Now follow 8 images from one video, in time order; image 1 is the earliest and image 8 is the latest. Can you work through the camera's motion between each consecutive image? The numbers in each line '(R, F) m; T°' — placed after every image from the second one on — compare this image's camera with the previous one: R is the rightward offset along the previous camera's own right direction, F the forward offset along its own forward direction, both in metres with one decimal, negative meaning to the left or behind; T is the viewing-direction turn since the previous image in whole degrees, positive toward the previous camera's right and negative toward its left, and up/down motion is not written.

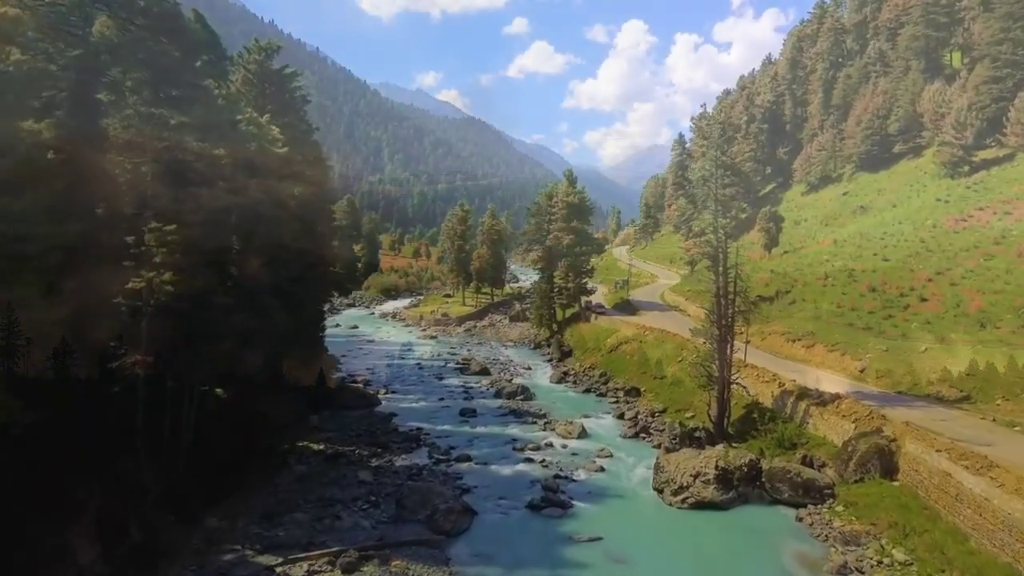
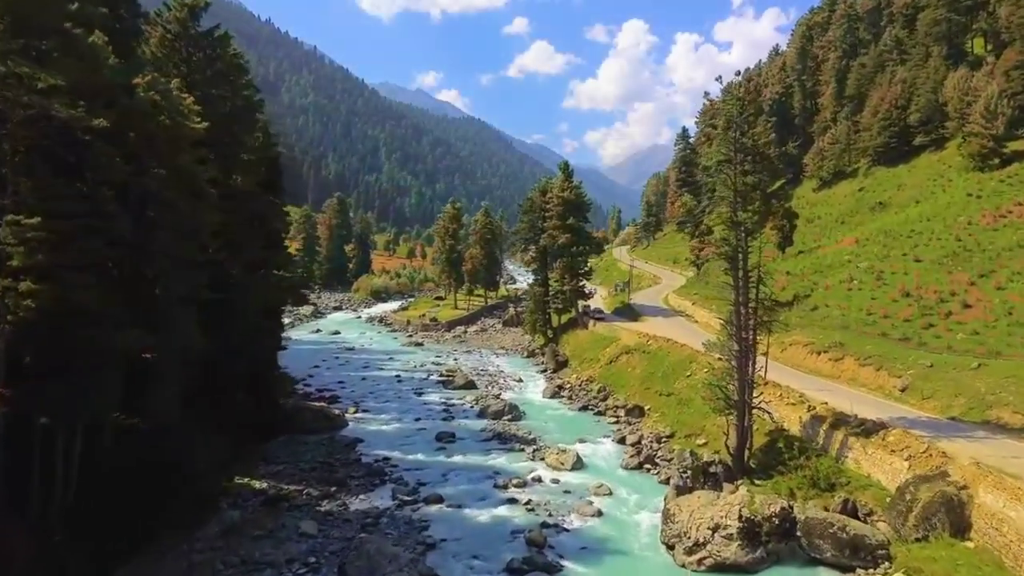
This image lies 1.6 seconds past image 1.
(+0.8, +5.6) m; 0°
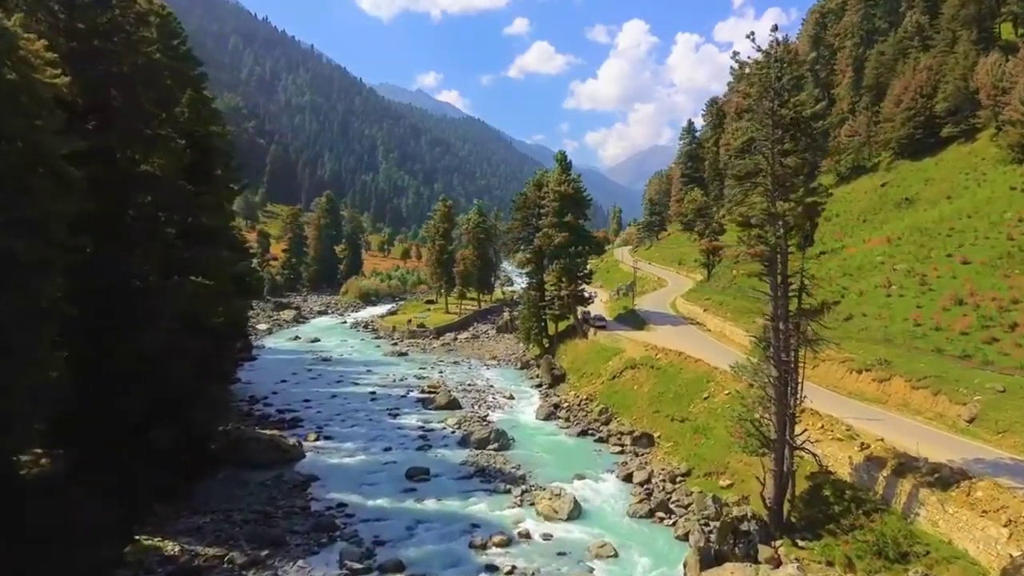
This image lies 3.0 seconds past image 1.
(+0.7, +6.1) m; 0°
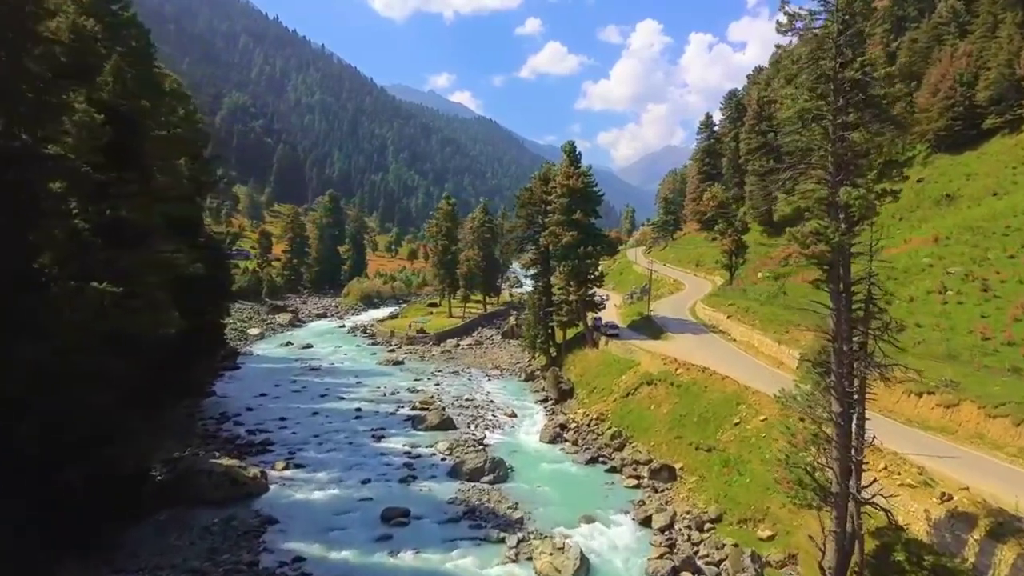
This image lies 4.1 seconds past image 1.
(+0.6, +5.0) m; -1°
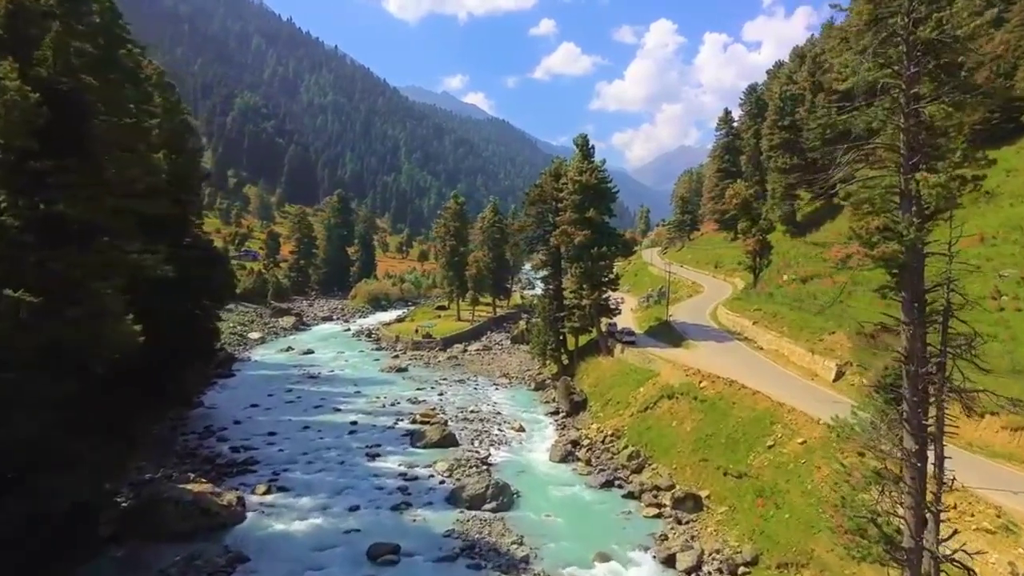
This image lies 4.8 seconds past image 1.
(+0.3, +3.2) m; -1°
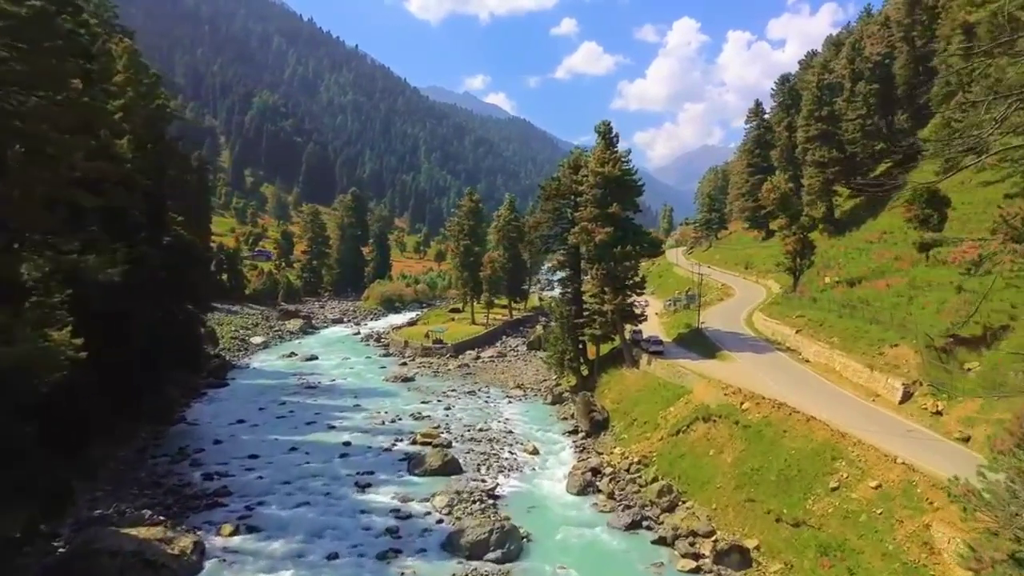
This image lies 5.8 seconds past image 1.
(+0.4, +4.5) m; -2°
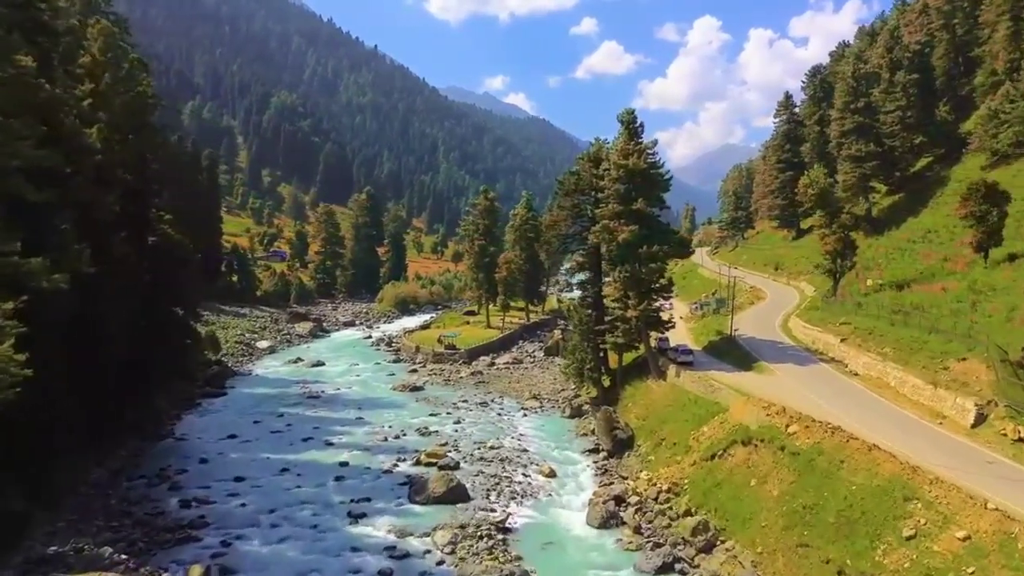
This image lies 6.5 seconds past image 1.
(+0.2, +3.4) m; -2°
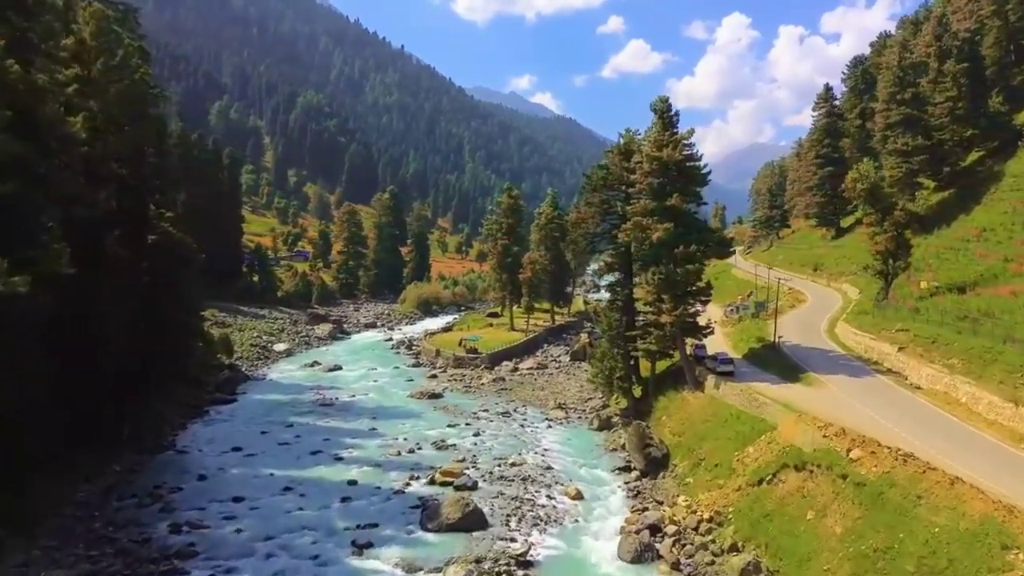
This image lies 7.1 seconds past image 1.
(+0.1, +2.8) m; -2°
